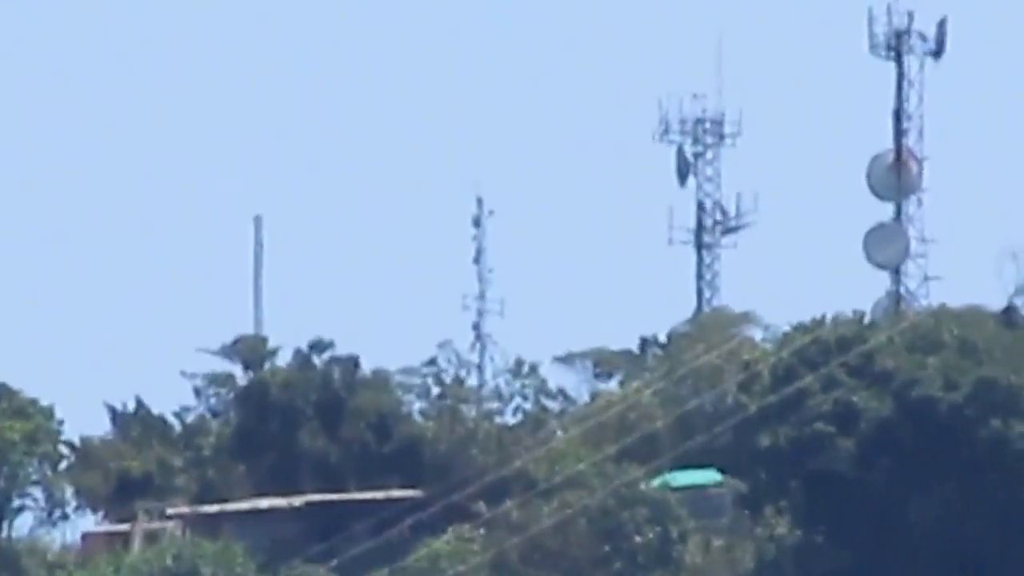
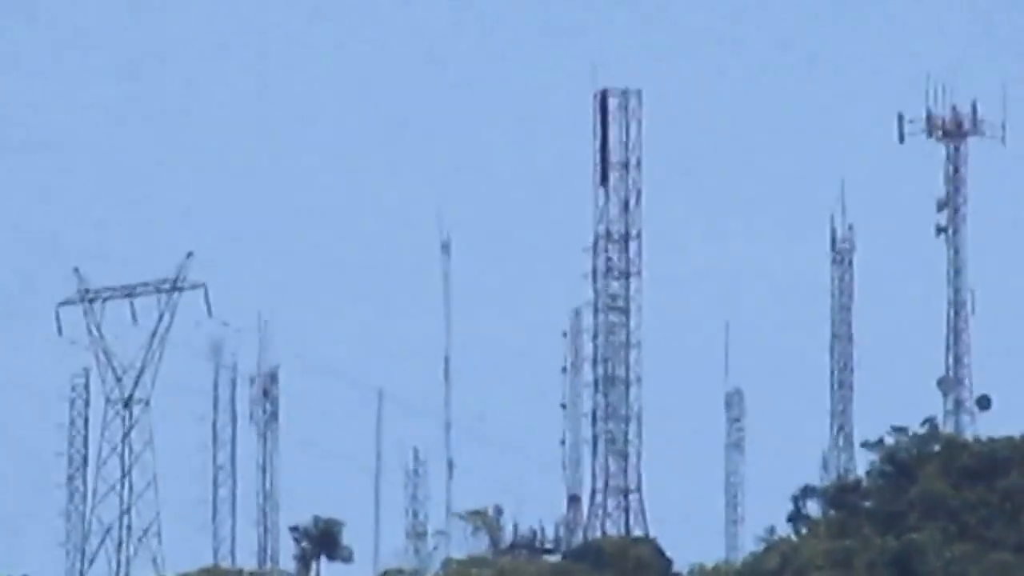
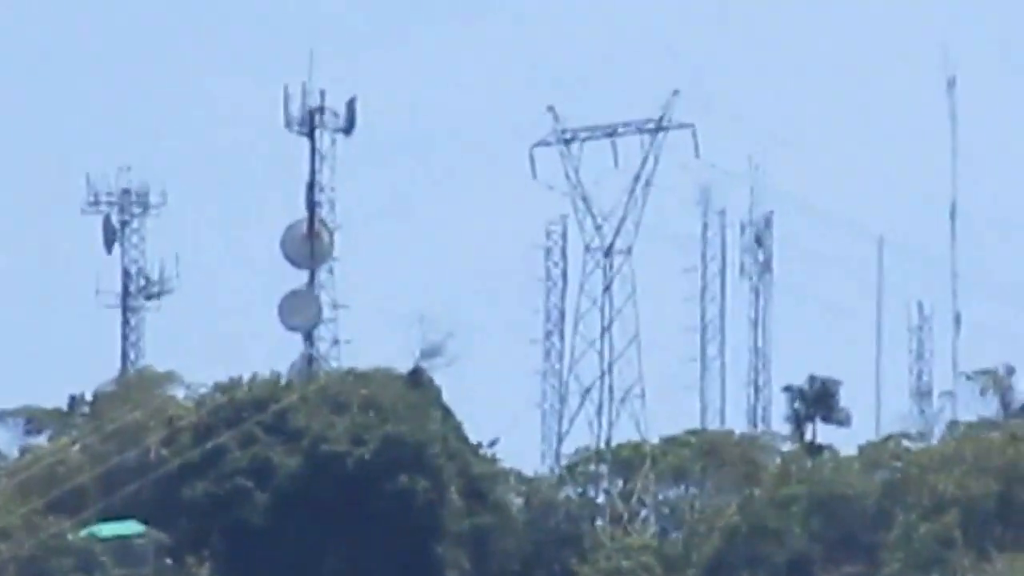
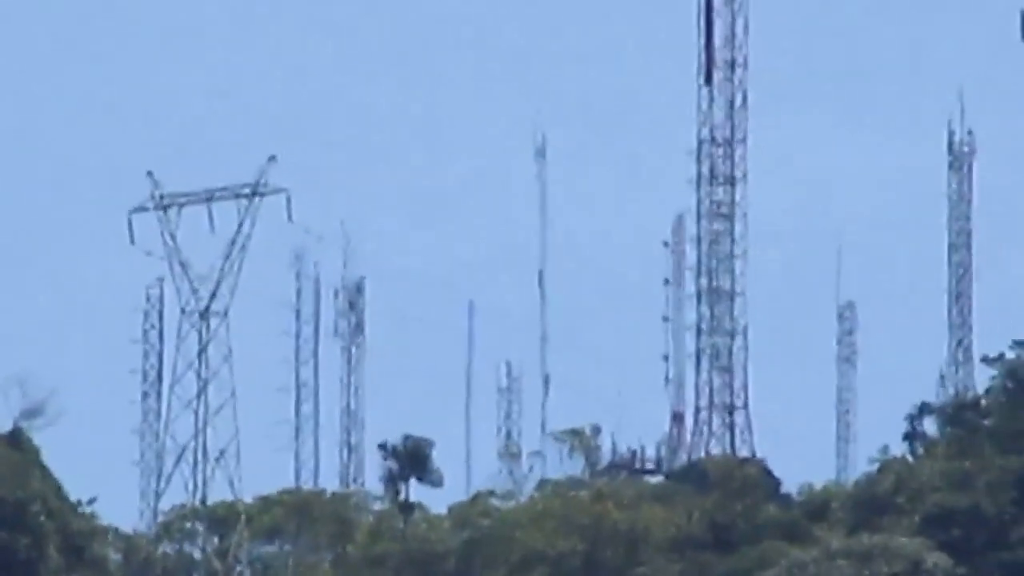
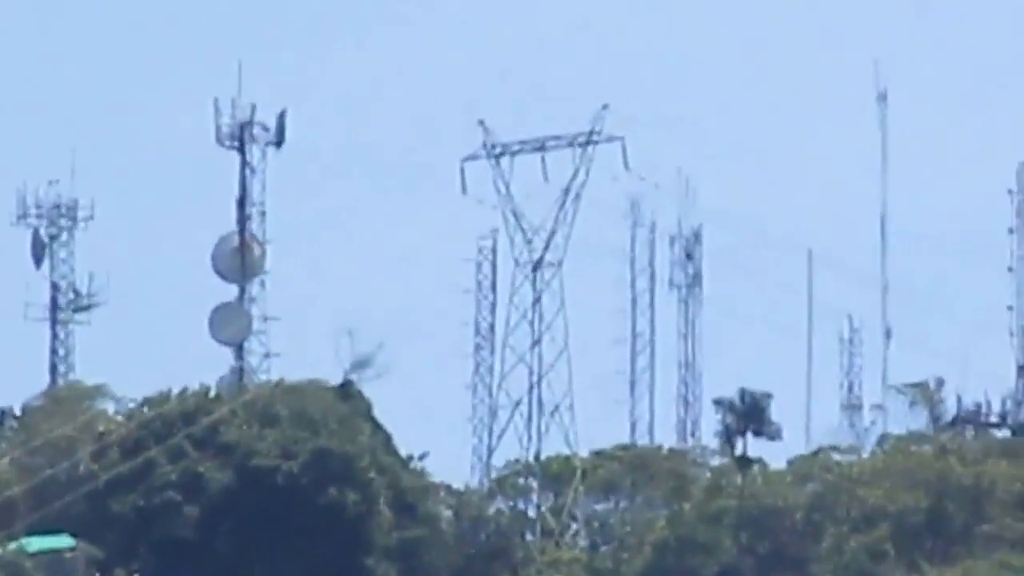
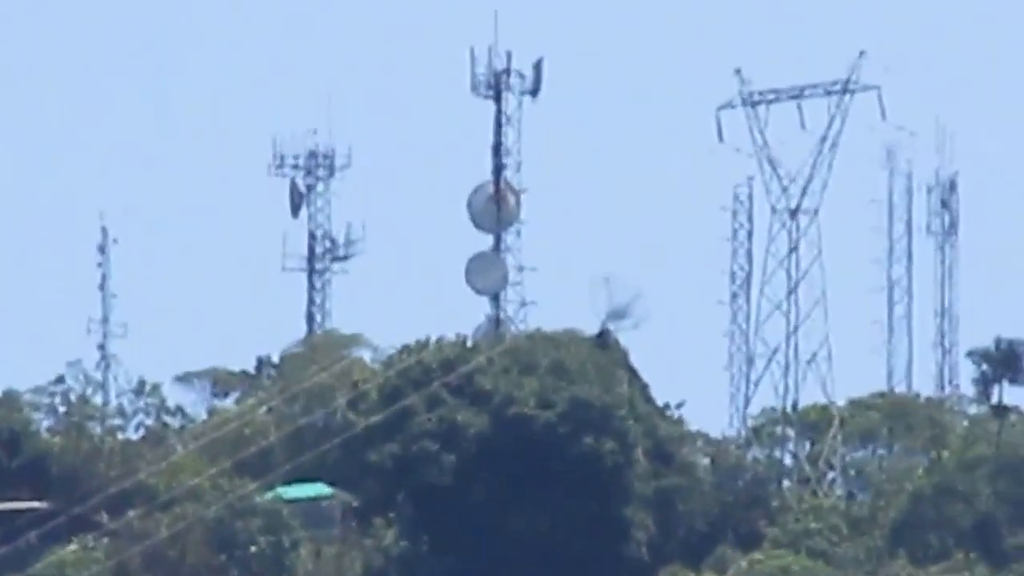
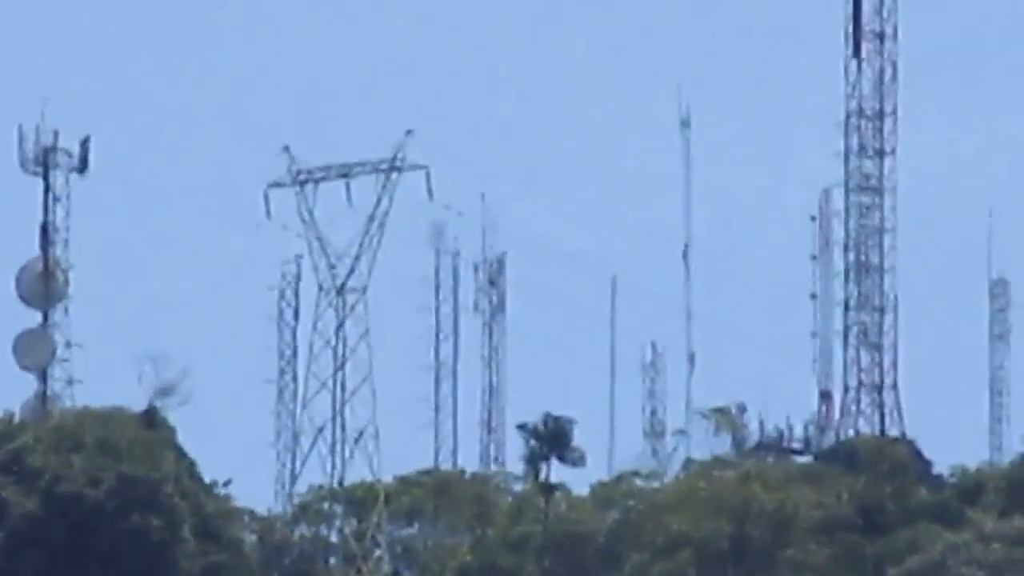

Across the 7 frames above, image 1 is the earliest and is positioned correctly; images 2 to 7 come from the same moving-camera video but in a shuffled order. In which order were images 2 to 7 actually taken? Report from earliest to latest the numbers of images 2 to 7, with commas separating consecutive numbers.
6, 3, 5, 7, 4, 2
